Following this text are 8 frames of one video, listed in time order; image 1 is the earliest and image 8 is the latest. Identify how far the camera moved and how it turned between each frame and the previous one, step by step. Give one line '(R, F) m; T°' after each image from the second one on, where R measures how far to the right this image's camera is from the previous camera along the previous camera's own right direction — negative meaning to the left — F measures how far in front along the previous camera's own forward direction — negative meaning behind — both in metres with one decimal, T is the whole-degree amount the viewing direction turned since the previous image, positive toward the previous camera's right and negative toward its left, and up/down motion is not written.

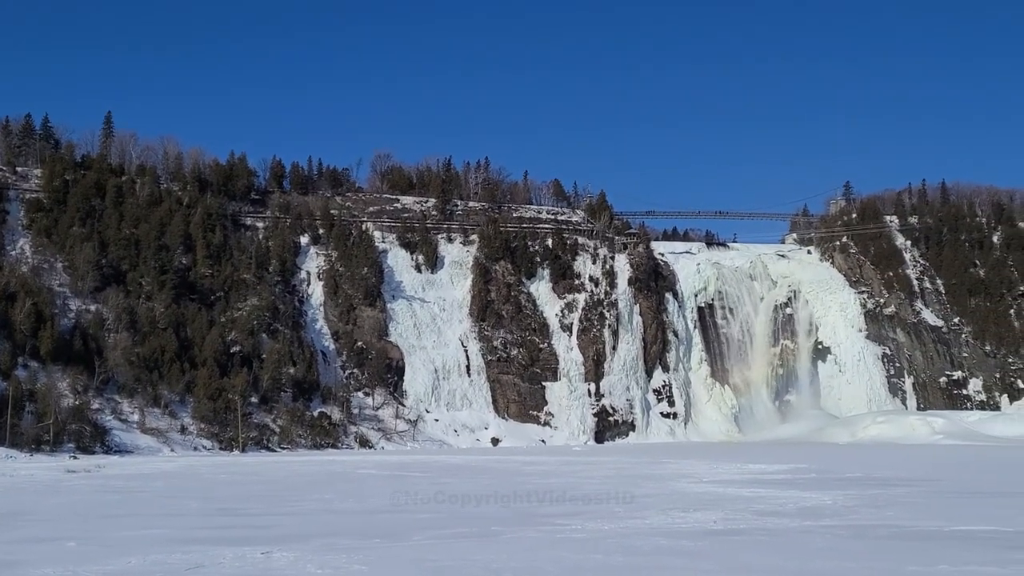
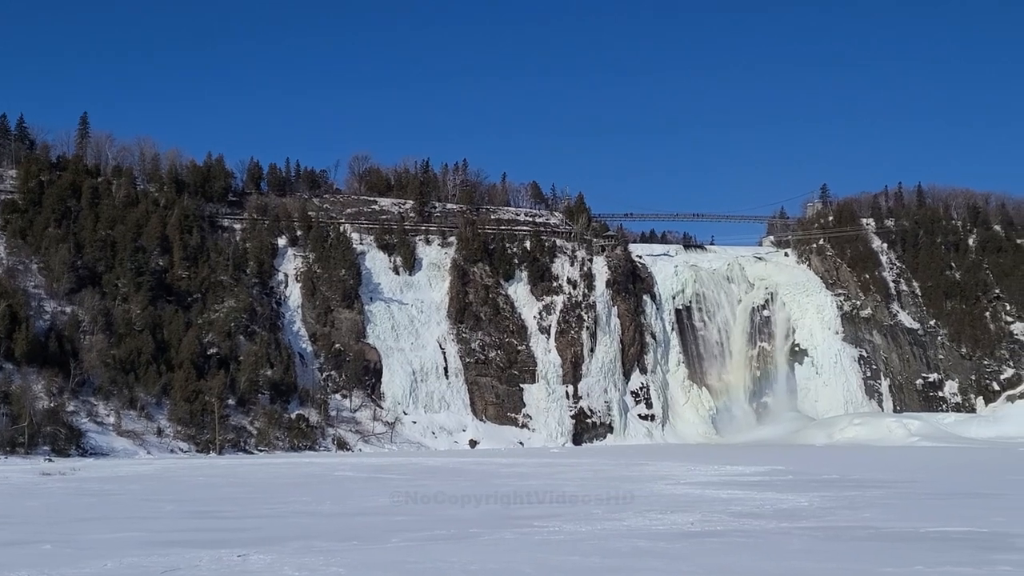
(+0.2, 0.0) m; +1°
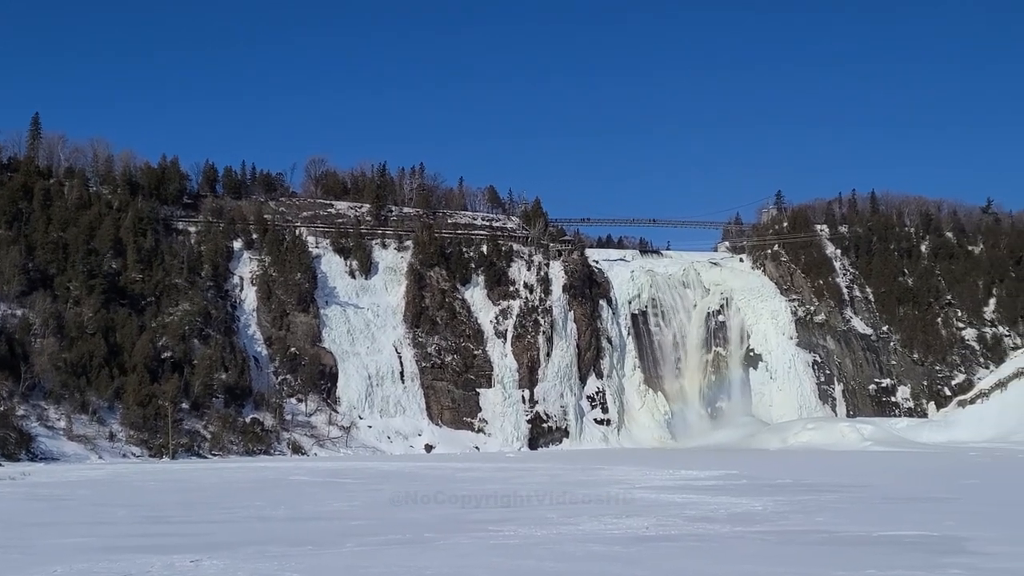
(+0.5, 0.0) m; +1°
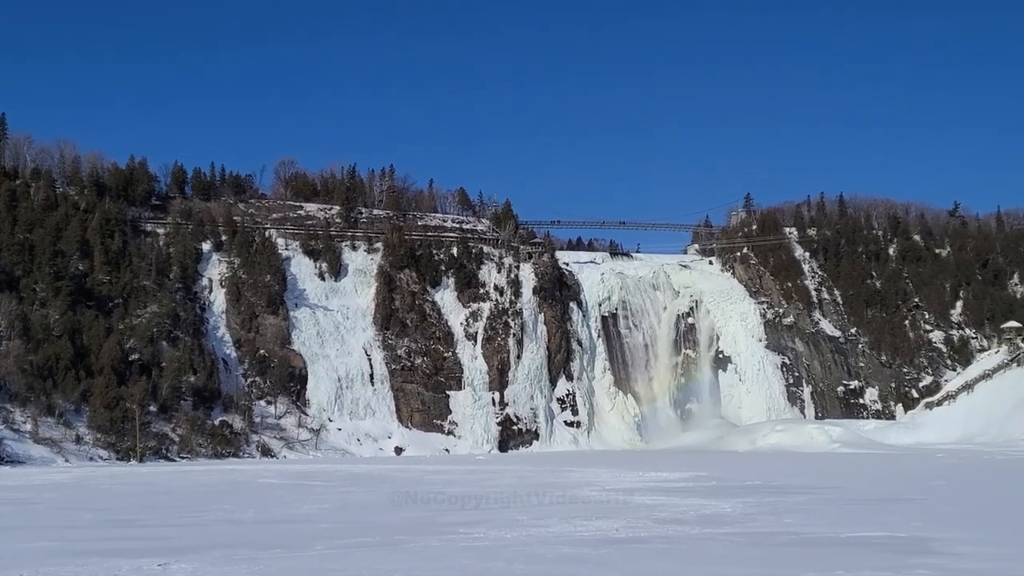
(+0.3, 0.0) m; +1°
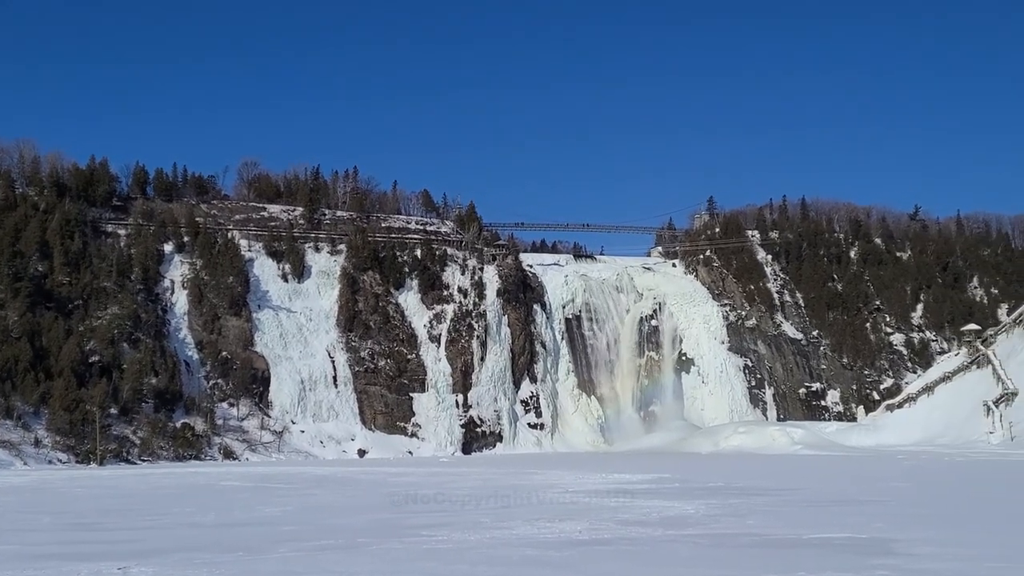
(+0.4, 0.0) m; +1°
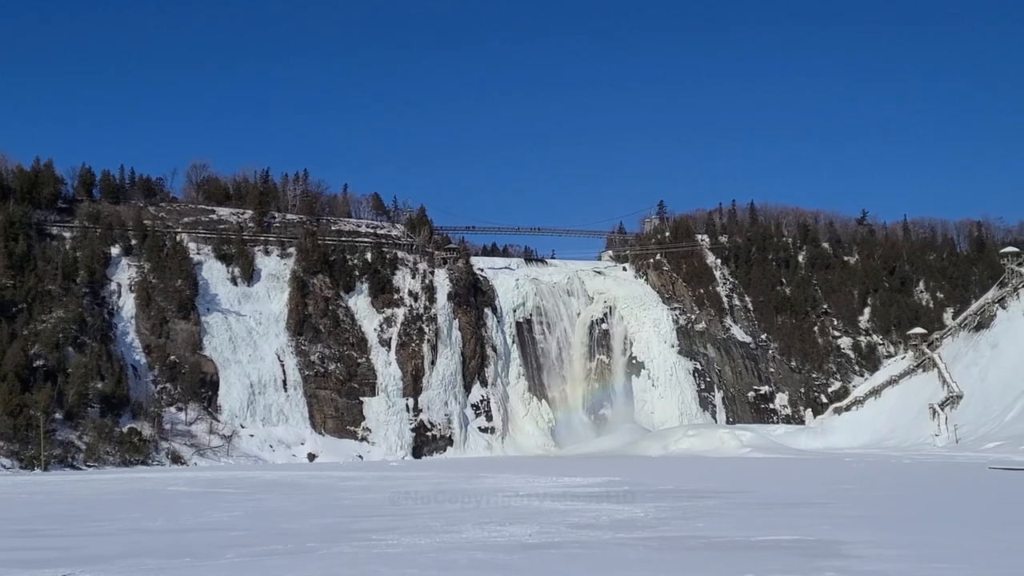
(+0.5, 0.0) m; +1°
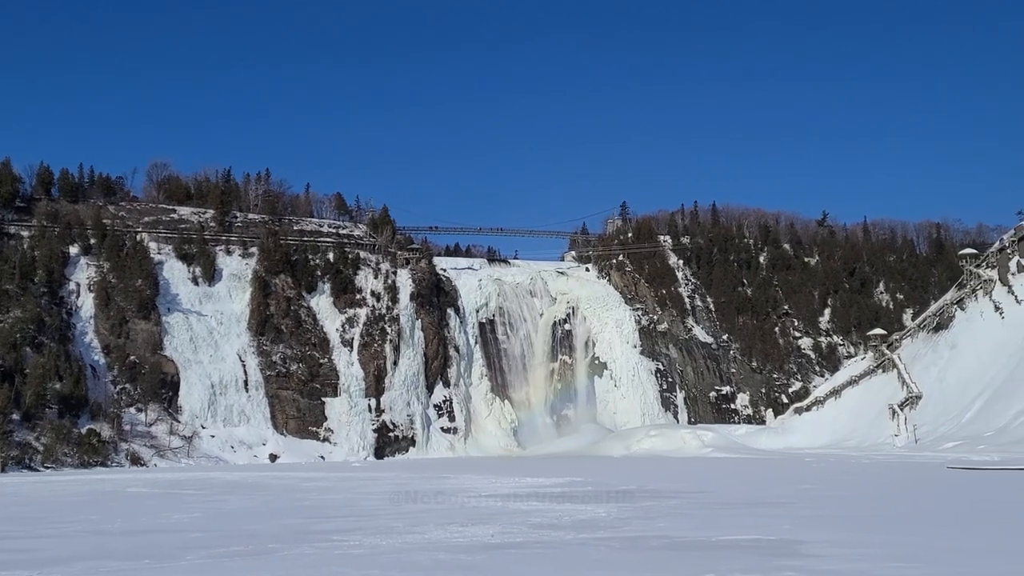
(+0.4, 0.0) m; +1°
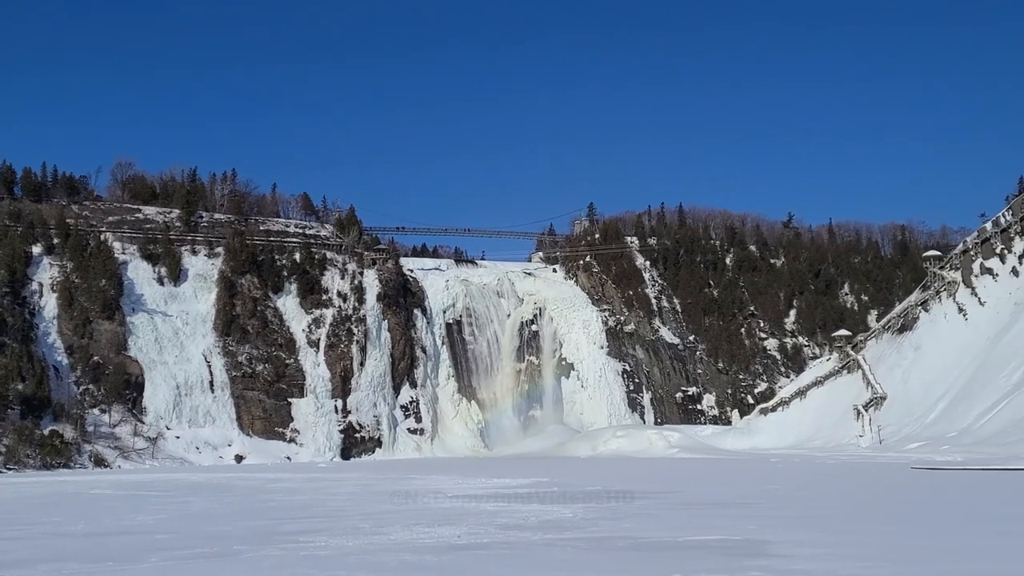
(+0.3, 0.0) m; +1°
